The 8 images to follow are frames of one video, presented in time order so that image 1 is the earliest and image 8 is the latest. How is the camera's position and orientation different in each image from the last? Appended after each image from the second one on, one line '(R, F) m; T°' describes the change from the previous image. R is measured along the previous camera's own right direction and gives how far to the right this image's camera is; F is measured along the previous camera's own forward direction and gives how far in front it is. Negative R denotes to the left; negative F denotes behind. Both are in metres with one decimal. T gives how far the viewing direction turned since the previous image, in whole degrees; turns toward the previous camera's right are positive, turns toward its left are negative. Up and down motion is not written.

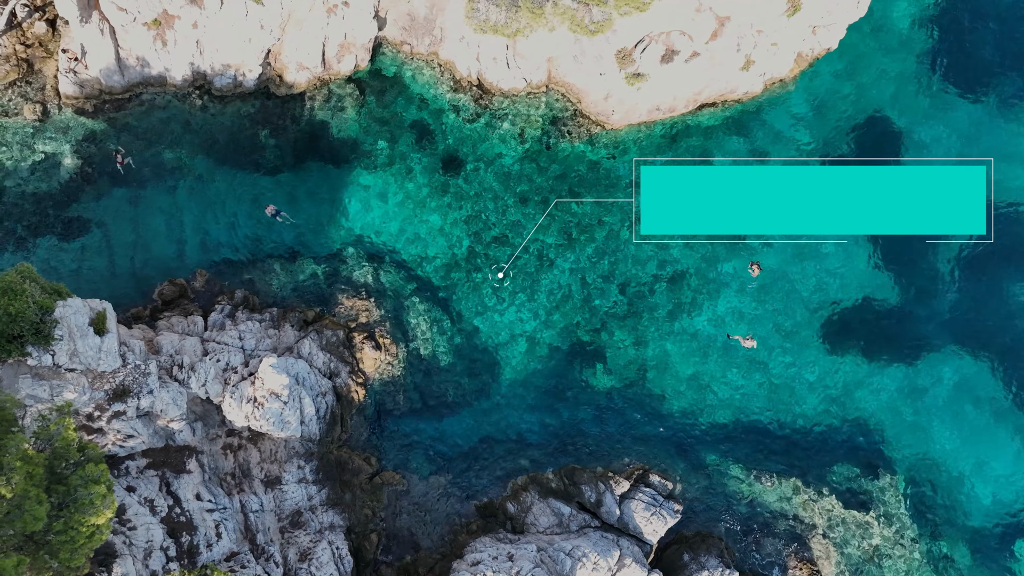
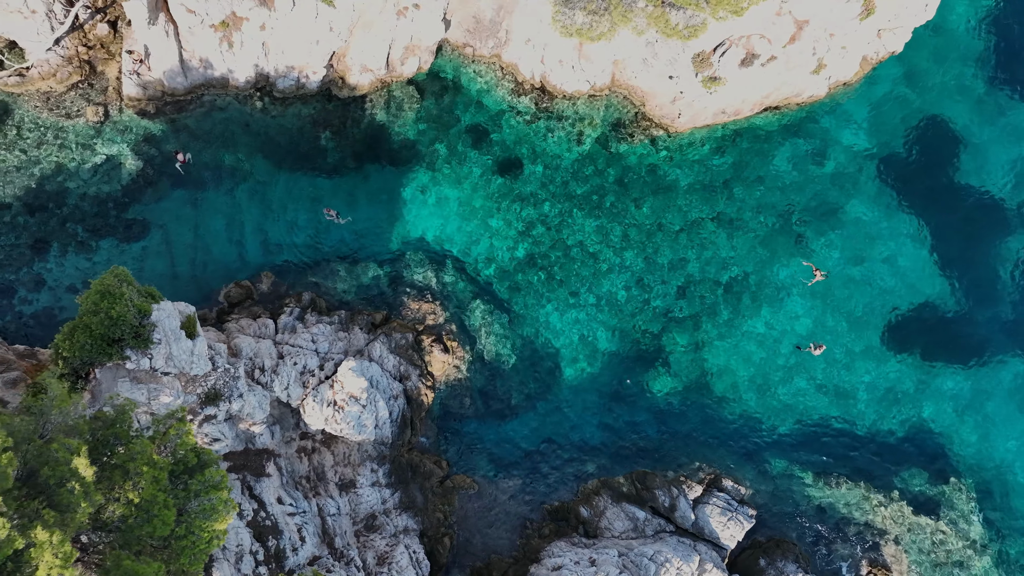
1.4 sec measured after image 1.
(-2.9, +0.1) m; 0°
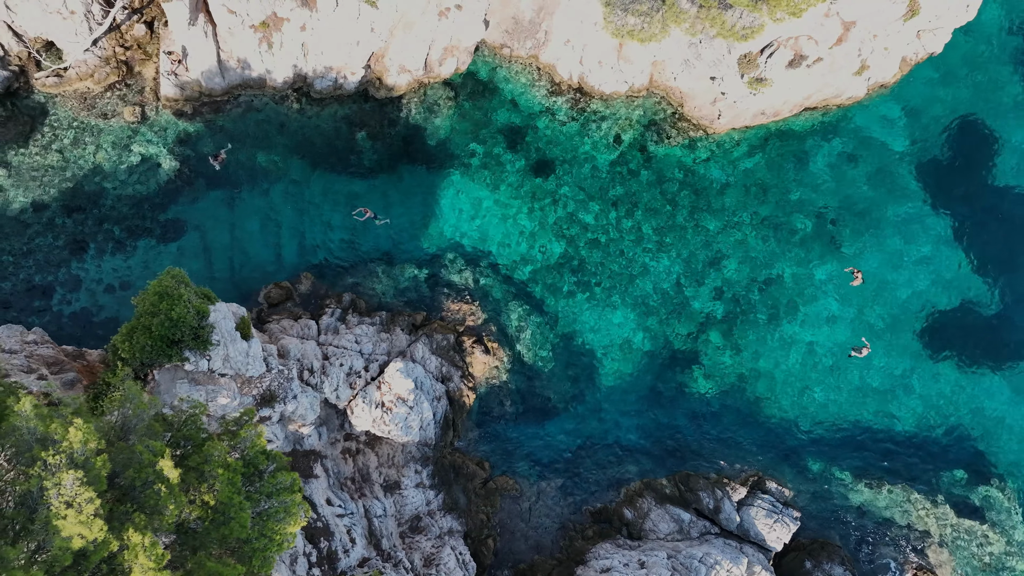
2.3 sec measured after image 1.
(-1.7, 0.0) m; 0°
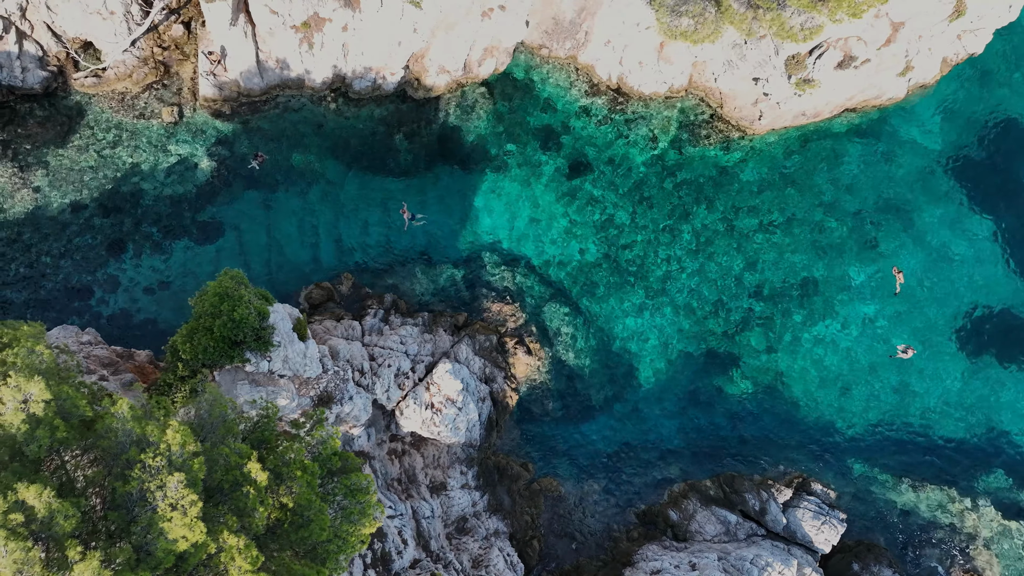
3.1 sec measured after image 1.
(-1.8, 0.0) m; 0°
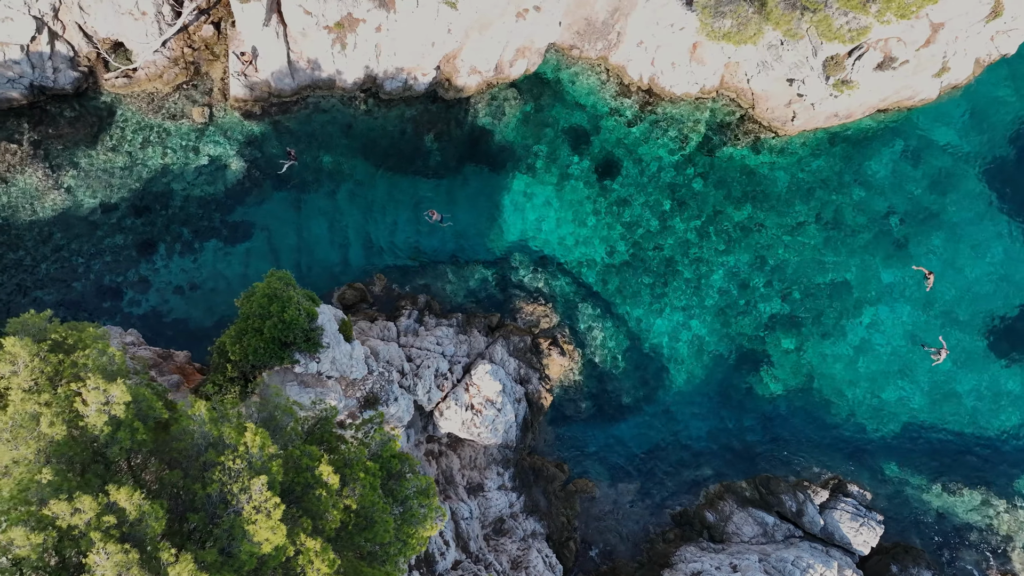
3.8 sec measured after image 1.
(-1.5, 0.0) m; 0°
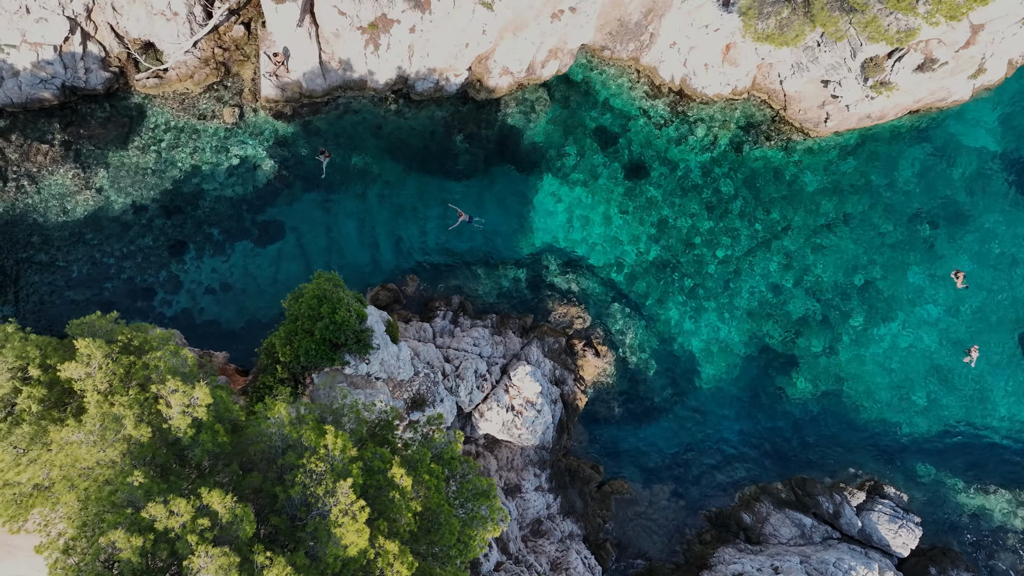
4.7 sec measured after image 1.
(-1.5, 0.0) m; 0°
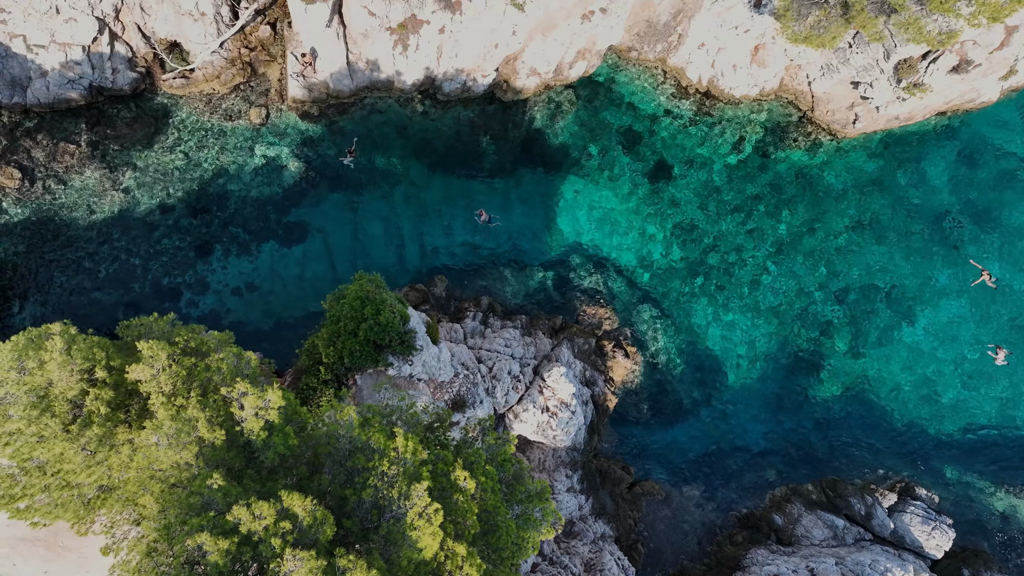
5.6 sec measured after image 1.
(-1.3, 0.0) m; 0°
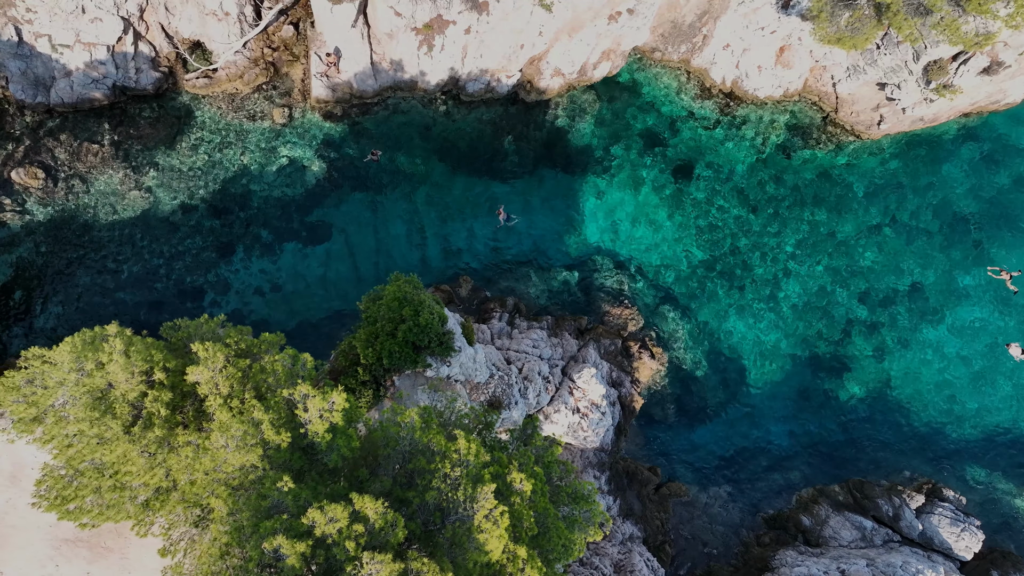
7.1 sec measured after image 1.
(-1.2, 0.0) m; 0°
